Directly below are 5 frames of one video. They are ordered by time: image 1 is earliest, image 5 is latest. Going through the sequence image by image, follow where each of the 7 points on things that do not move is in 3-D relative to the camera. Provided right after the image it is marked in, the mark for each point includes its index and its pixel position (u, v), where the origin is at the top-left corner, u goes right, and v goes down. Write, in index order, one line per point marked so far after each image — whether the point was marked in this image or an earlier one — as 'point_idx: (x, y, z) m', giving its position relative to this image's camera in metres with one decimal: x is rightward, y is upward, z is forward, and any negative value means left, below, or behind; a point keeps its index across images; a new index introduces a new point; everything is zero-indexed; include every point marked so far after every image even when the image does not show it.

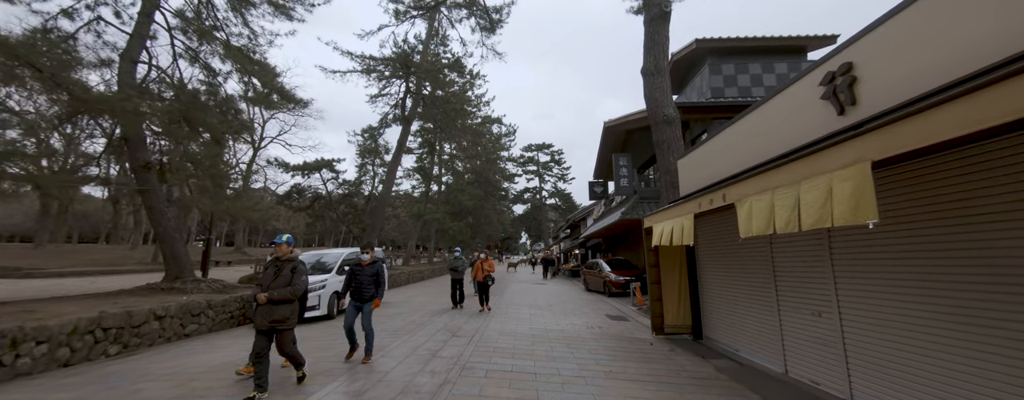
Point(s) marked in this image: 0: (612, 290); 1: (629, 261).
0: (+3.9, -3.5, +13.7) m
1: (+5.2, -2.7, +15.8) m
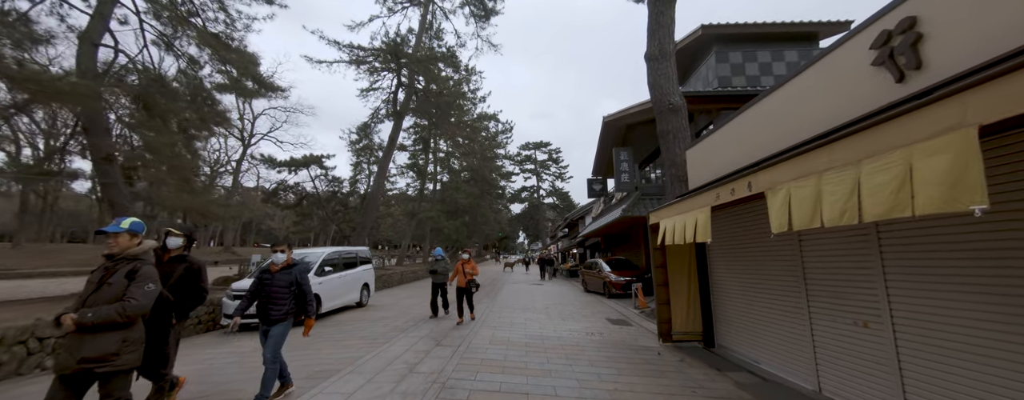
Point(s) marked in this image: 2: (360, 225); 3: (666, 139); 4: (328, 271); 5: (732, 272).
0: (+3.7, -3.4, +13.0) m
1: (+5.0, -2.6, +15.1) m
2: (-8.6, -1.4, +19.8) m
3: (+3.9, +1.6, +8.8) m
4: (-4.9, -1.9, +9.4) m
5: (+3.8, -1.2, +6.0) m
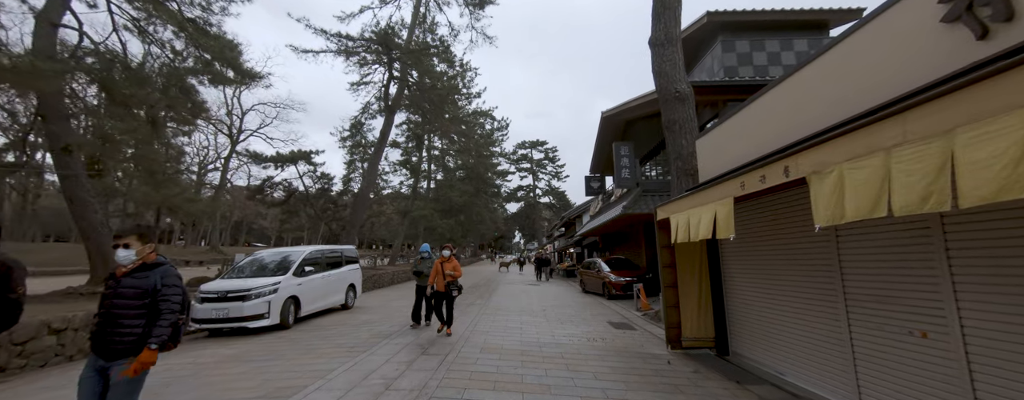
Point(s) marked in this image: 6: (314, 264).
0: (+3.5, -3.3, +12.5) m
1: (+4.8, -2.5, +14.6) m
2: (-8.8, -1.3, +19.1) m
3: (+3.8, +1.7, +8.2) m
4: (-5.1, -1.8, +8.7) m
5: (+3.7, -1.1, +5.4) m
6: (-5.2, -1.7, +9.2) m
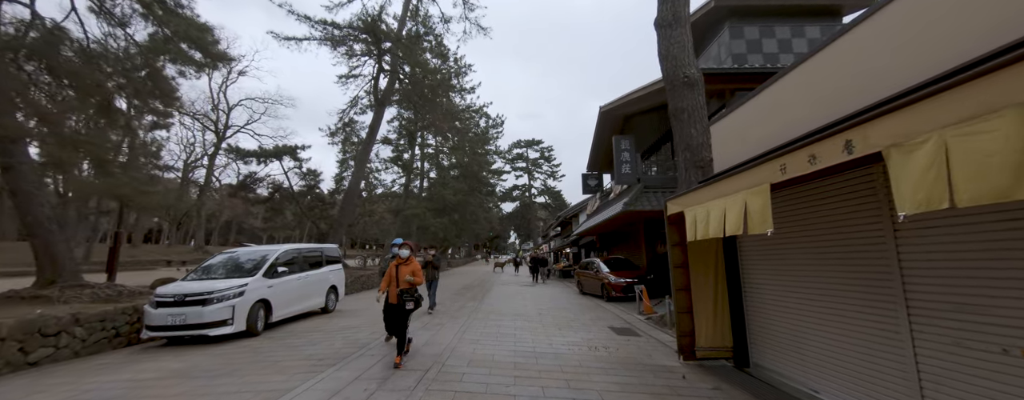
0: (+3.3, -3.1, +11.8) m
1: (+4.6, -2.4, +13.9) m
2: (-9.1, -1.2, +18.3) m
3: (+3.6, +1.8, +7.6) m
4: (-5.2, -1.6, +7.9) m
5: (+3.6, -1.0, +4.8) m
6: (-5.4, -1.5, +8.4) m
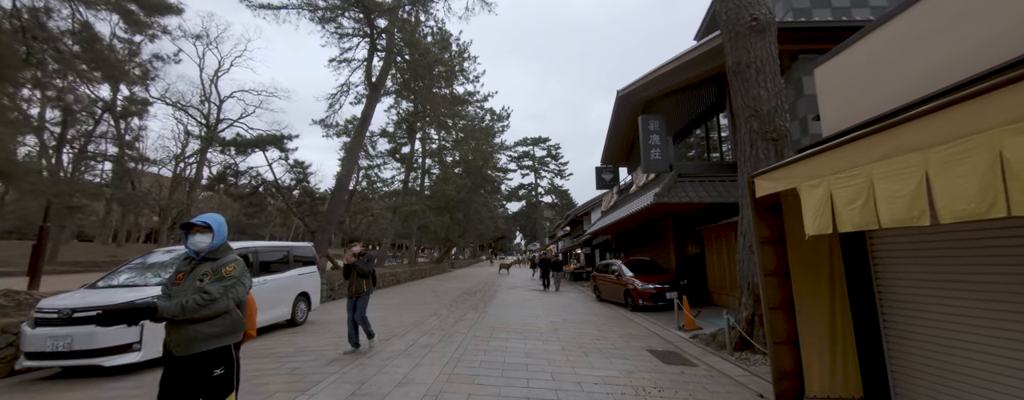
0: (+3.6, -2.9, +9.9) m
1: (+4.9, -2.1, +12.1) m
2: (-8.8, -0.9, +16.6) m
3: (+3.8, +2.1, +5.7) m
4: (-5.0, -1.4, +6.2) m
5: (+3.7, -0.7, +2.9) m
6: (-5.2, -1.3, +6.7) m
